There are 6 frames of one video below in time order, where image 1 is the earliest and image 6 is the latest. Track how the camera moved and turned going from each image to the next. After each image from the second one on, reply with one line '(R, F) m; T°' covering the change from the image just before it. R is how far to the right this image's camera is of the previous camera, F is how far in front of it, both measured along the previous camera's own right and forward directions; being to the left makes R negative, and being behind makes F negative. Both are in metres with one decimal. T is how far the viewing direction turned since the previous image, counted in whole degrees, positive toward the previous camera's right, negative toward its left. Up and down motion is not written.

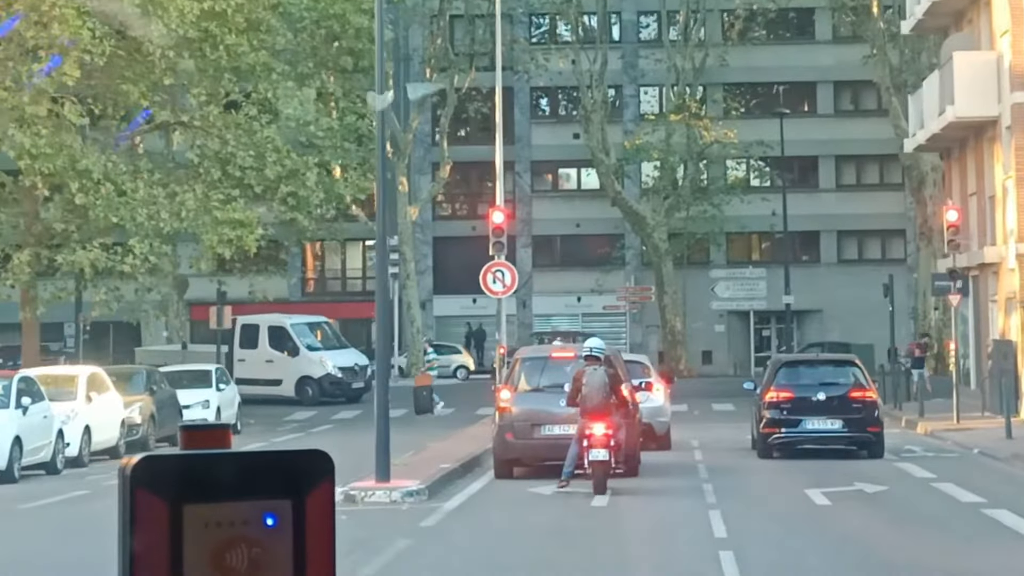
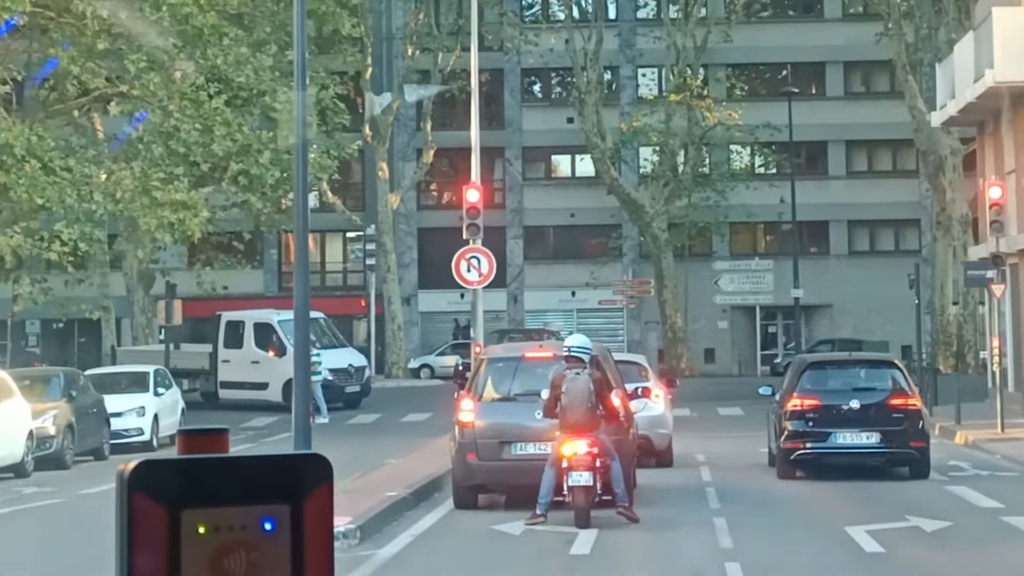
(+0.4, +3.8) m; 0°
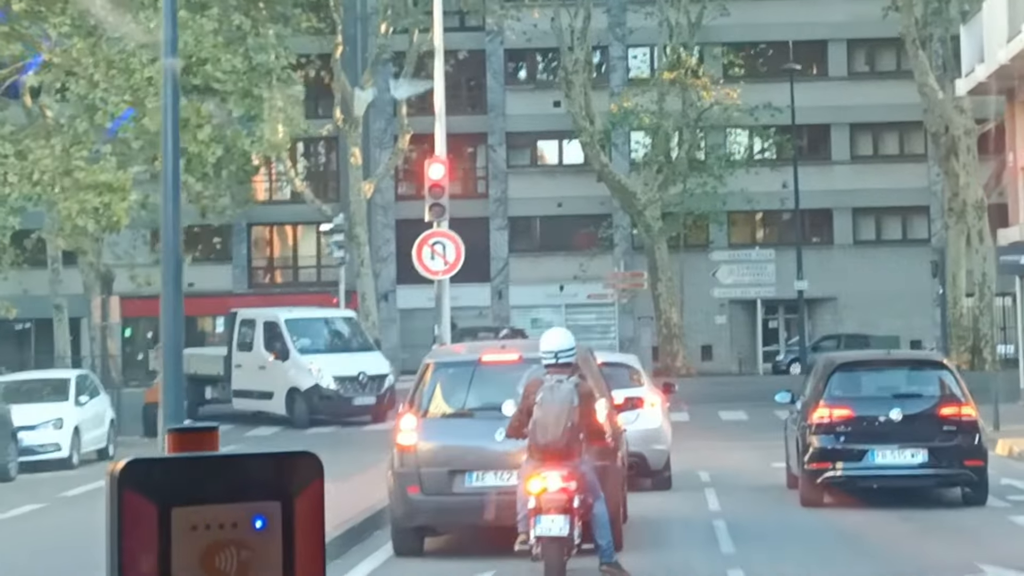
(+0.3, +3.5) m; 0°
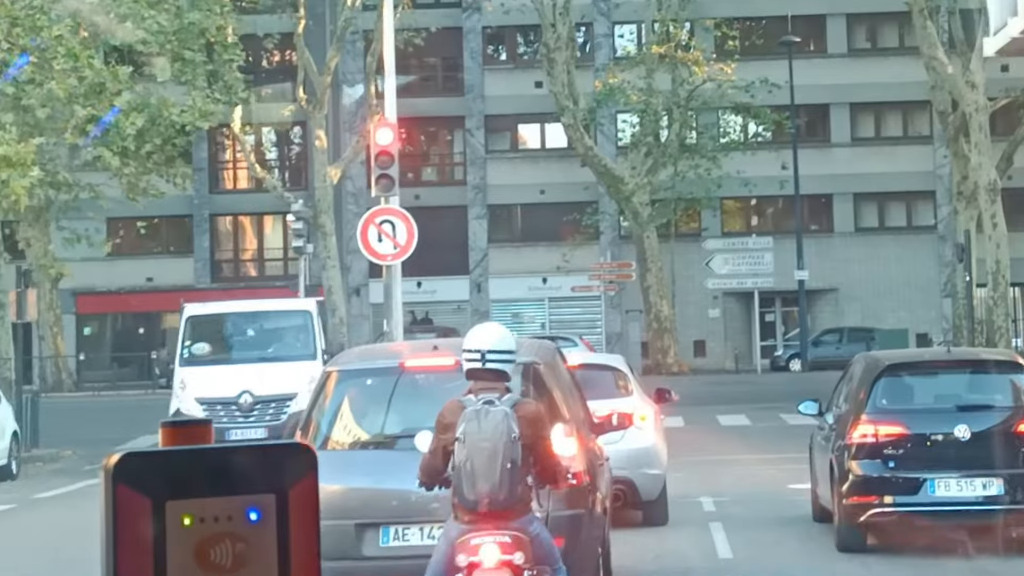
(+0.3, +3.5) m; 0°
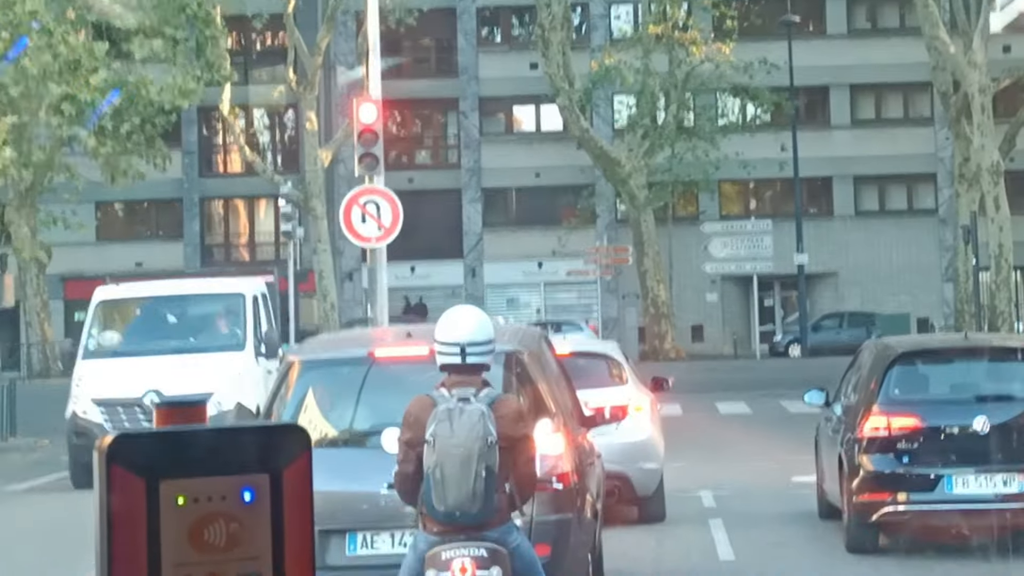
(+0.1, +0.8) m; 0°
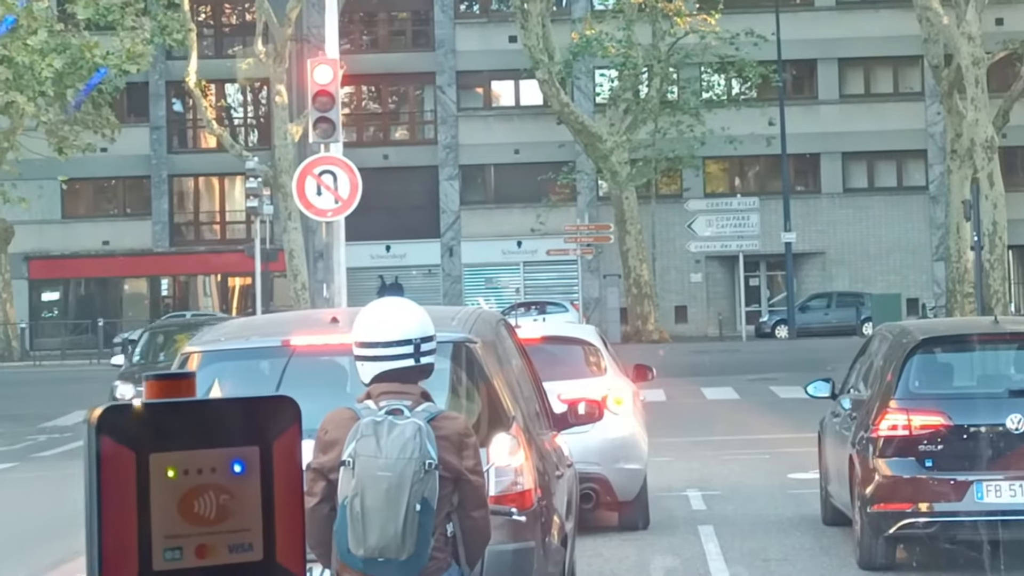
(+0.1, +1.5) m; +1°
